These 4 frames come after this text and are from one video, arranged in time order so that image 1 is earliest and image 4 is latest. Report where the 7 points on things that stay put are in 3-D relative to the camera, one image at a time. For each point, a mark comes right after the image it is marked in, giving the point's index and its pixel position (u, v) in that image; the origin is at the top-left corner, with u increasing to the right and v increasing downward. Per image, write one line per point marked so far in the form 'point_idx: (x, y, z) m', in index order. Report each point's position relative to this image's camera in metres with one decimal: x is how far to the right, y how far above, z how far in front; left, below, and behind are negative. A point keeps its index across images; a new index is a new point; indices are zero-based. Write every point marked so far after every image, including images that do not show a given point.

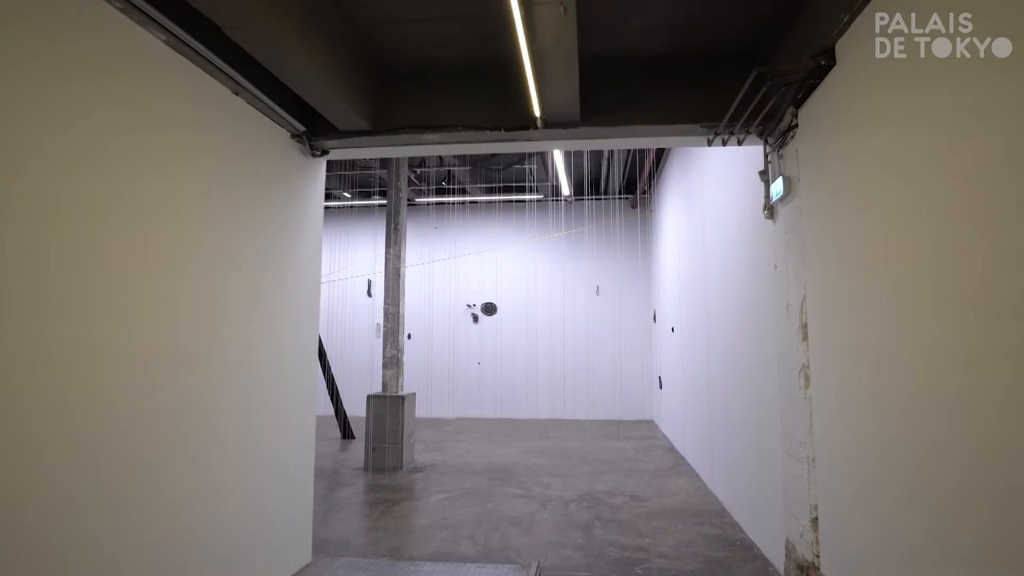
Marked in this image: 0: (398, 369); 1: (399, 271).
0: (-1.2, -0.9, +6.4) m
1: (-1.3, +0.2, +6.5) m
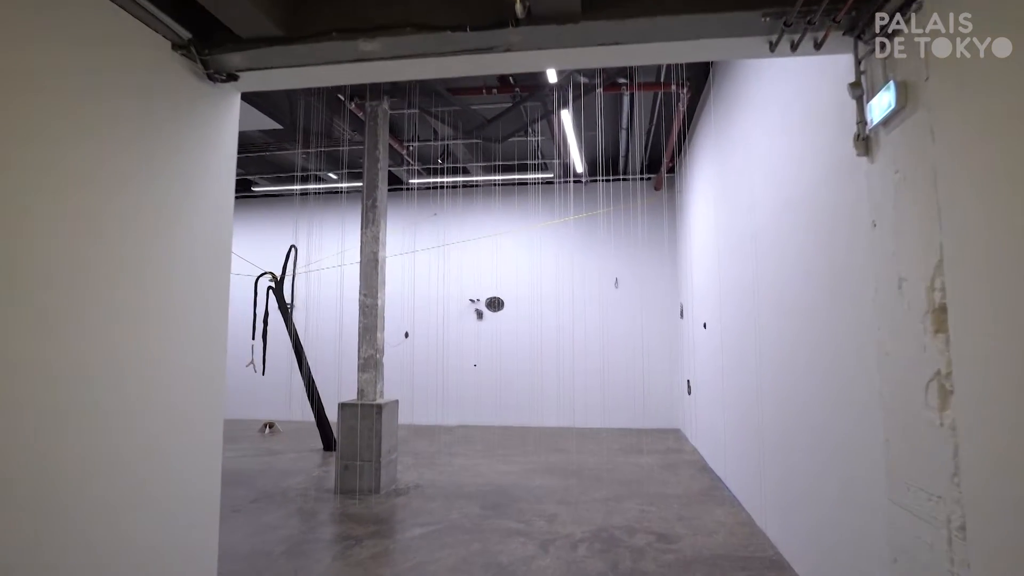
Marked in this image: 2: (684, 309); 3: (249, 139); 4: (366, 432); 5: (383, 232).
0: (-1.2, -0.8, +5.5) m
1: (-1.3, +0.3, +5.5) m
2: (+2.3, -0.3, +7.8) m
3: (-3.1, +1.8, +7.0) m
4: (-1.2, -1.2, +5.1) m
5: (-1.2, +0.5, +5.7) m
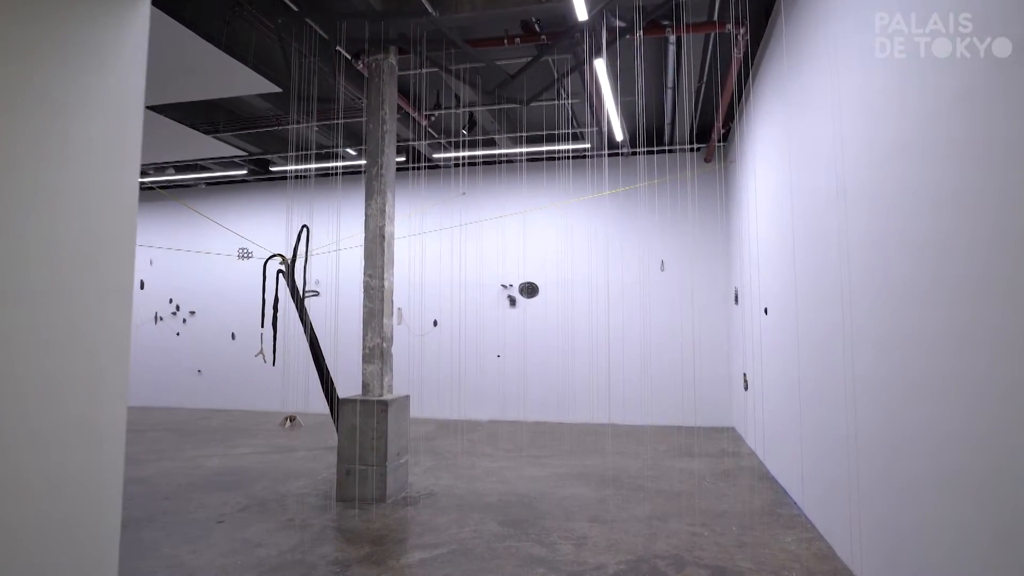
0: (-1.0, -0.6, +4.8) m
1: (-1.0, +0.5, +4.8) m
2: (+2.6, -0.1, +6.9) m
3: (-2.8, +2.0, +6.4) m
4: (-1.1, -1.1, +4.5) m
5: (-1.0, +0.7, +5.0) m
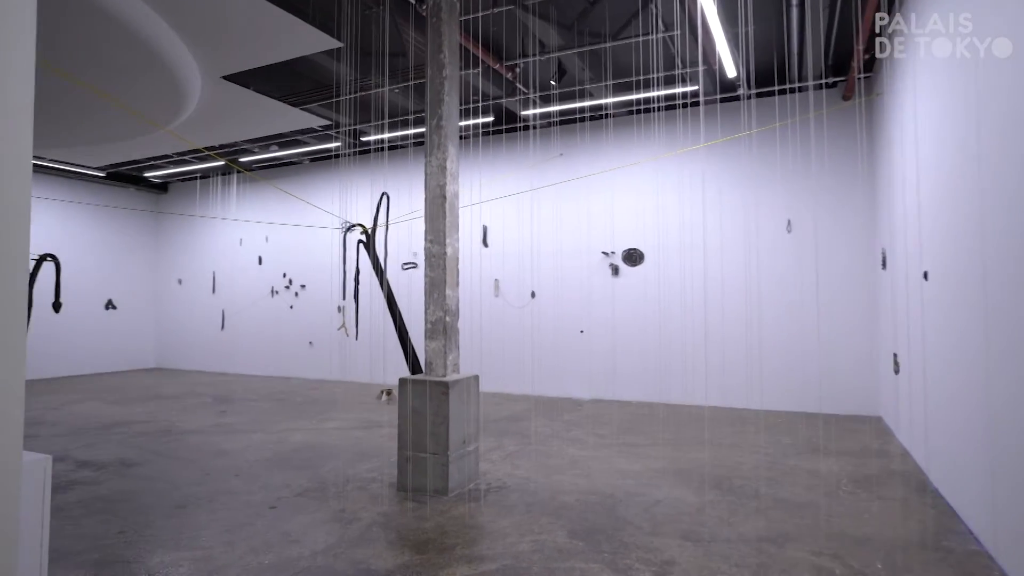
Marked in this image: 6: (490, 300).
0: (-0.5, -0.4, +4.3) m
1: (-0.5, +0.7, +4.3) m
2: (+3.5, +0.3, +5.6) m
3: (-1.9, +2.3, +6.1) m
4: (-0.5, -0.9, +4.0) m
5: (-0.4, +0.9, +4.4) m
6: (-0.3, -0.2, +8.1) m
